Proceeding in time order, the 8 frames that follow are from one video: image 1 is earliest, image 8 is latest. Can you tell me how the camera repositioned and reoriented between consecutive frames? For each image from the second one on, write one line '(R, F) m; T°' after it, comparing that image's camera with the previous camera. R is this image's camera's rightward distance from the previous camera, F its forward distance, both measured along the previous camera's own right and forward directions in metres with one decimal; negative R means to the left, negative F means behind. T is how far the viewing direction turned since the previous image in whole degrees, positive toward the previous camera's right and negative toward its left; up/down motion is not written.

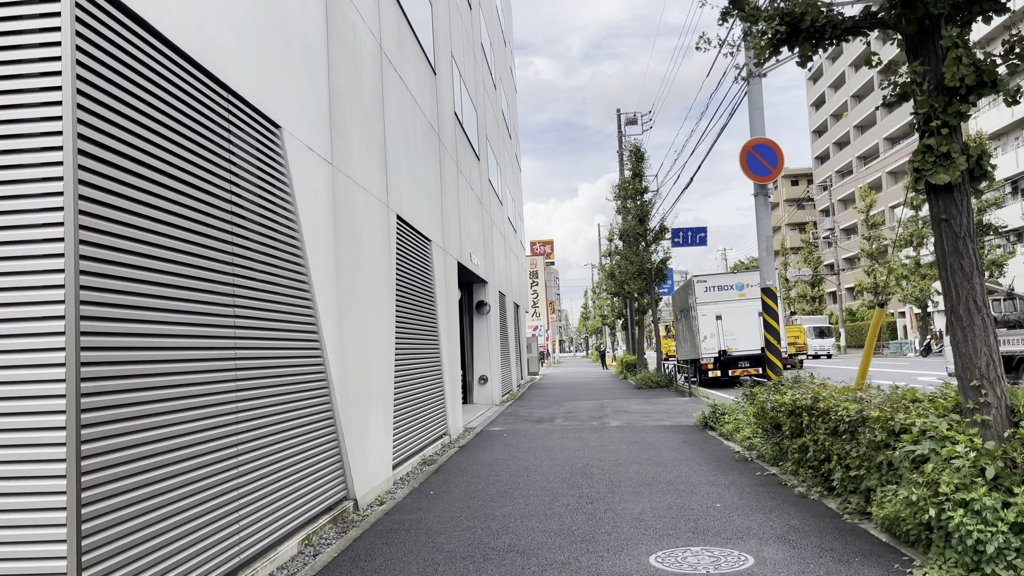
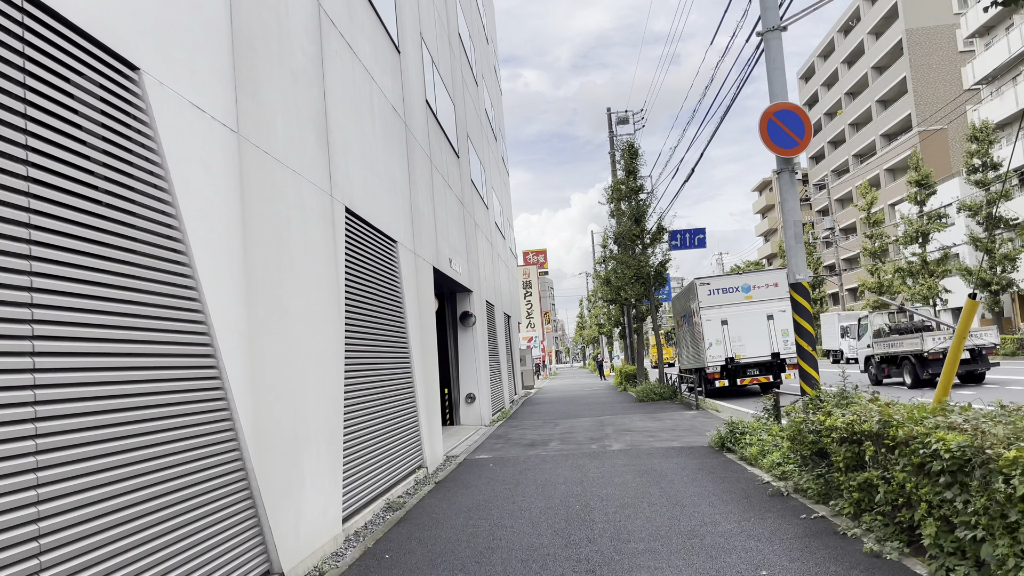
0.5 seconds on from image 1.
(+0.2, +1.7) m; 0°
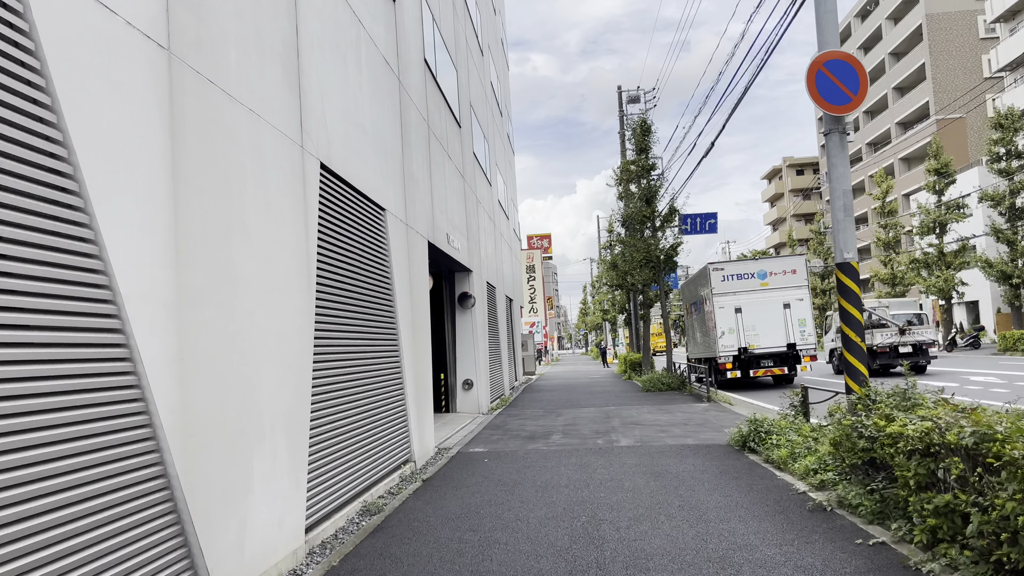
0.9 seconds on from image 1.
(0.0, +1.1) m; 0°
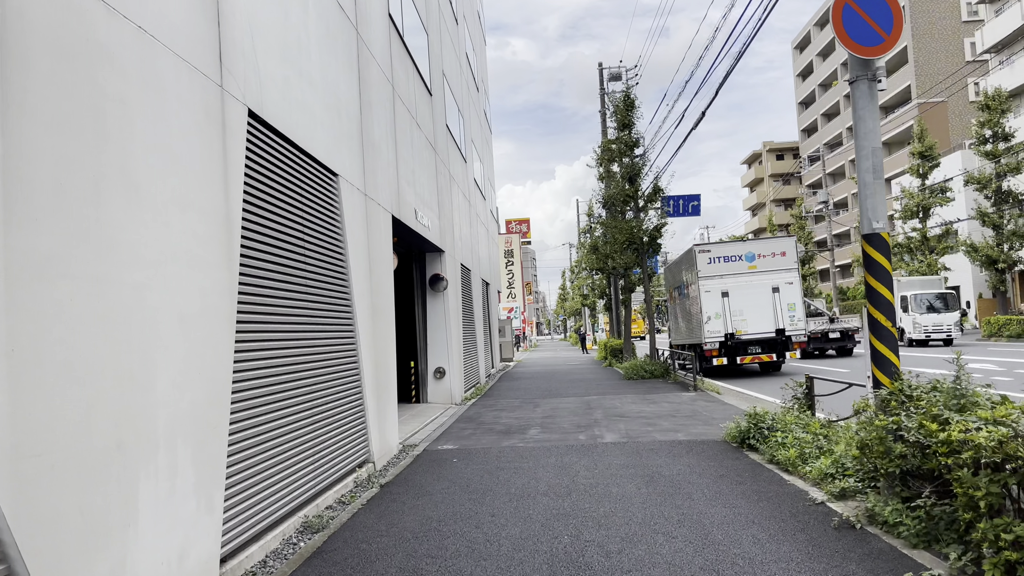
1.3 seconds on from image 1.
(+0.1, +1.1) m; +2°
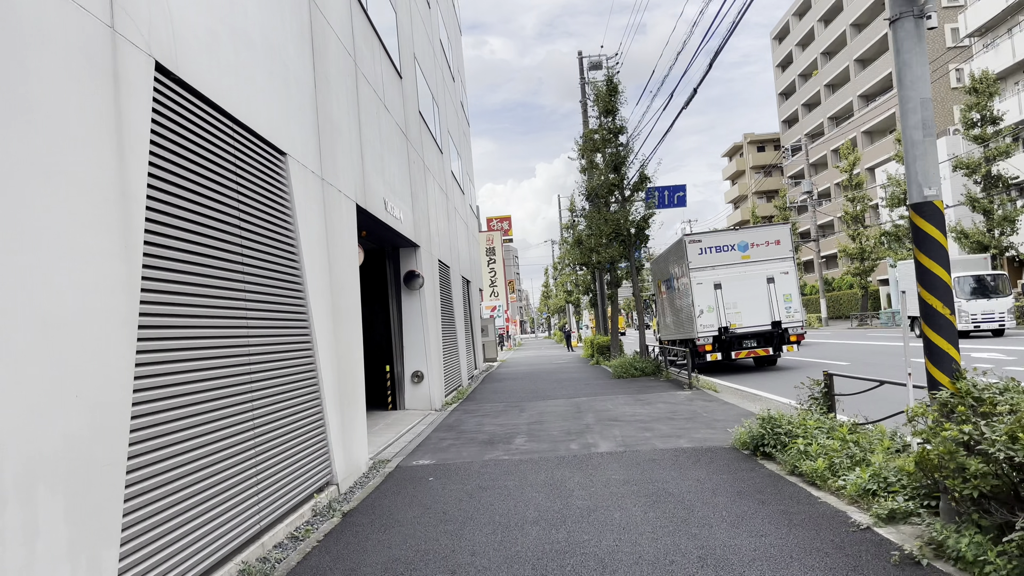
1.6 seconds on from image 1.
(0.0, +1.1) m; +1°
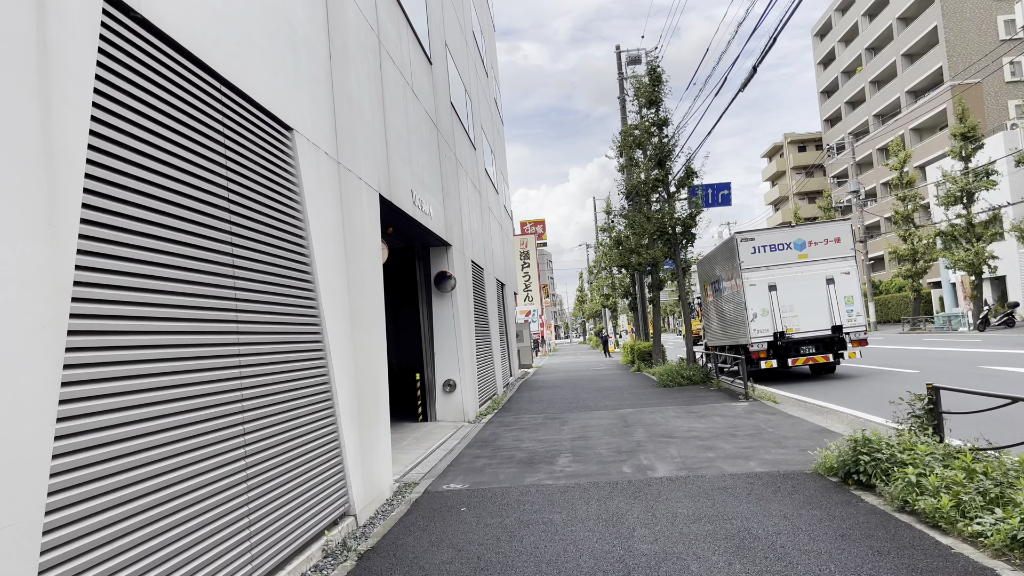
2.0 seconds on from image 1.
(-0.1, +1.1) m; -2°
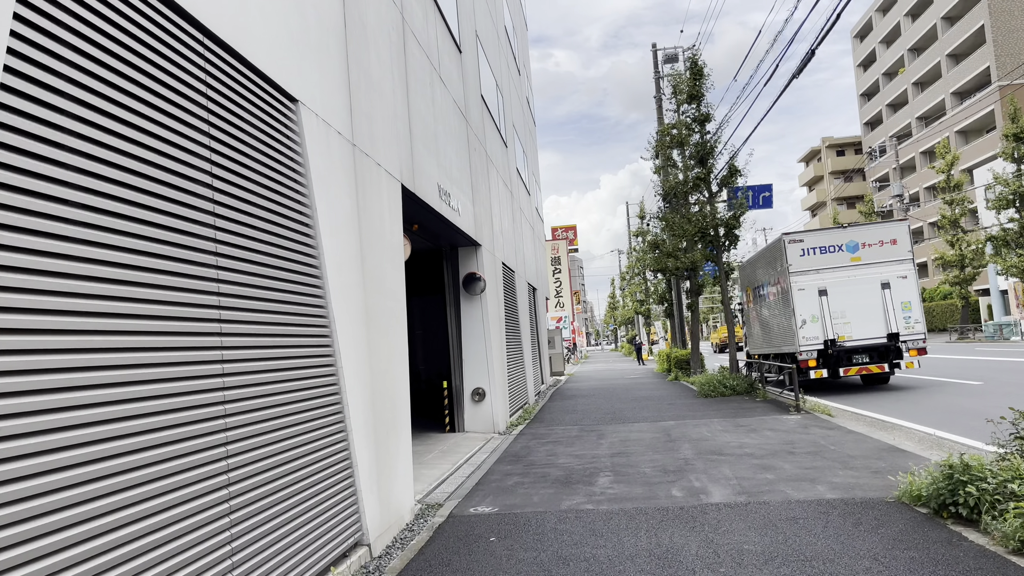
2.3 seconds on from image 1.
(0.0, +0.8) m; -2°
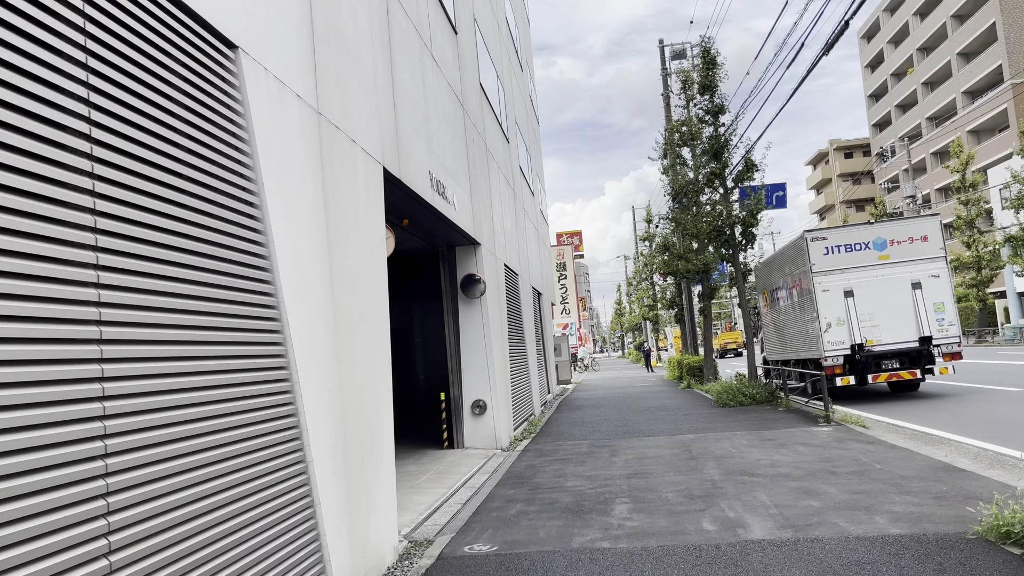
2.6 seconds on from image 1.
(0.0, +1.1) m; 0°
